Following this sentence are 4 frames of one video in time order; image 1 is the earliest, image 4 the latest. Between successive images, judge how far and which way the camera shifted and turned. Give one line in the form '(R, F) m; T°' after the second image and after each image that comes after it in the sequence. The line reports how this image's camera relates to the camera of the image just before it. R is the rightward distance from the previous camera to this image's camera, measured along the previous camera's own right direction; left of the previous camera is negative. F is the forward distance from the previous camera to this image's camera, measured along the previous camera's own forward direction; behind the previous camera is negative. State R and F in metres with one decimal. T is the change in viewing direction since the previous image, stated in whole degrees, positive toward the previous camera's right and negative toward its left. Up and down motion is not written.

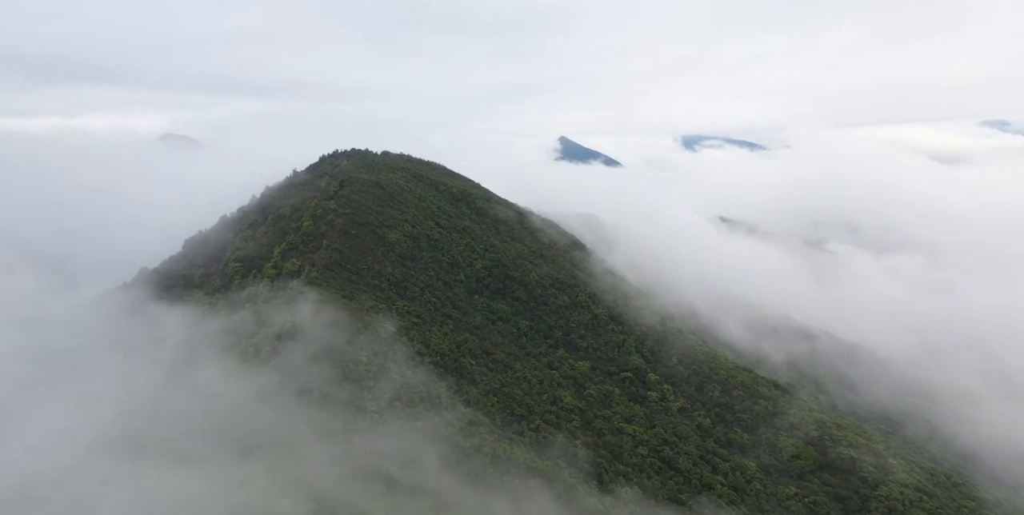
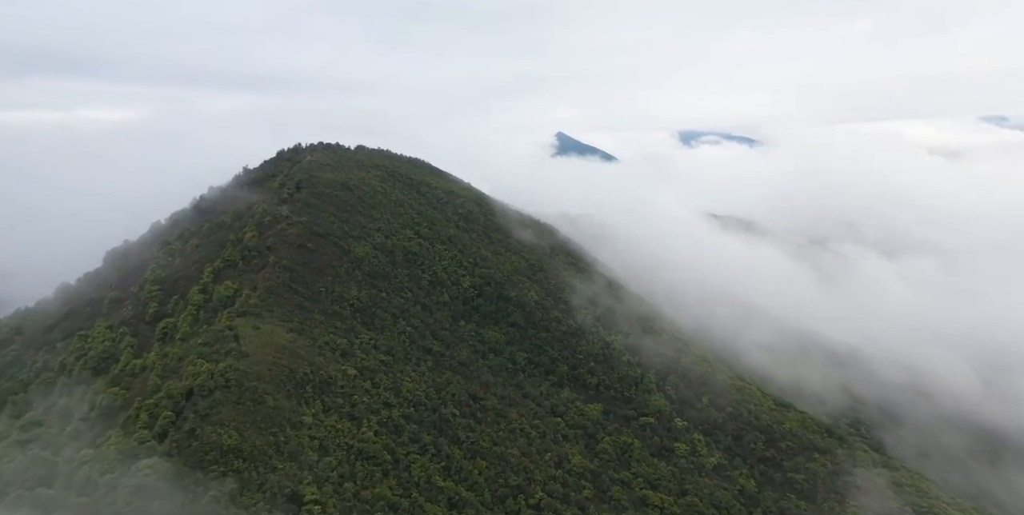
(+0.3, +11.7) m; 0°
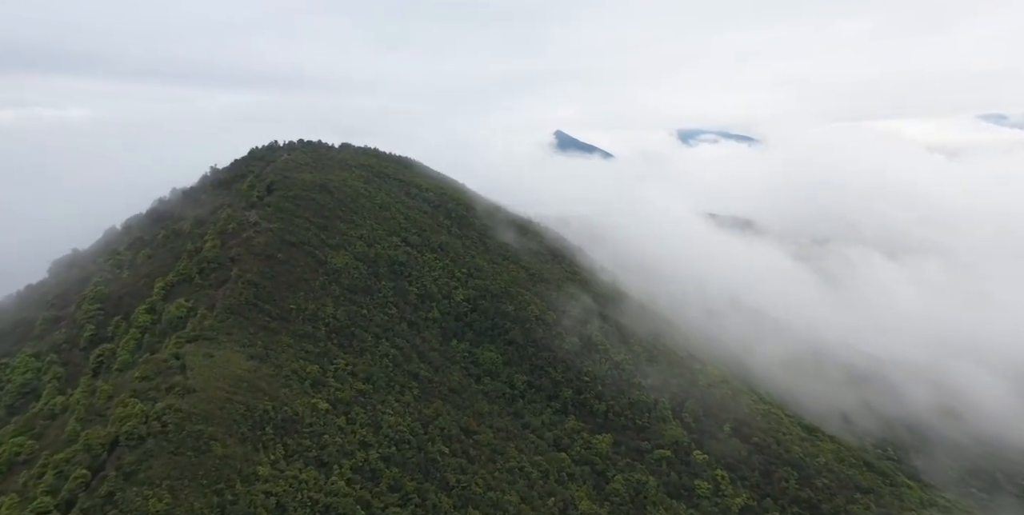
(+0.2, +5.9) m; 0°
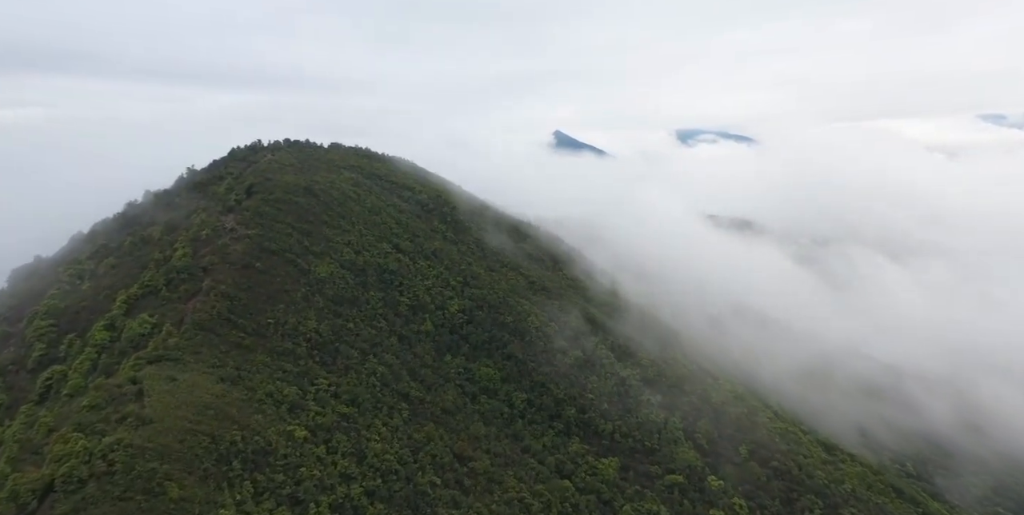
(+0.1, +3.5) m; 0°
